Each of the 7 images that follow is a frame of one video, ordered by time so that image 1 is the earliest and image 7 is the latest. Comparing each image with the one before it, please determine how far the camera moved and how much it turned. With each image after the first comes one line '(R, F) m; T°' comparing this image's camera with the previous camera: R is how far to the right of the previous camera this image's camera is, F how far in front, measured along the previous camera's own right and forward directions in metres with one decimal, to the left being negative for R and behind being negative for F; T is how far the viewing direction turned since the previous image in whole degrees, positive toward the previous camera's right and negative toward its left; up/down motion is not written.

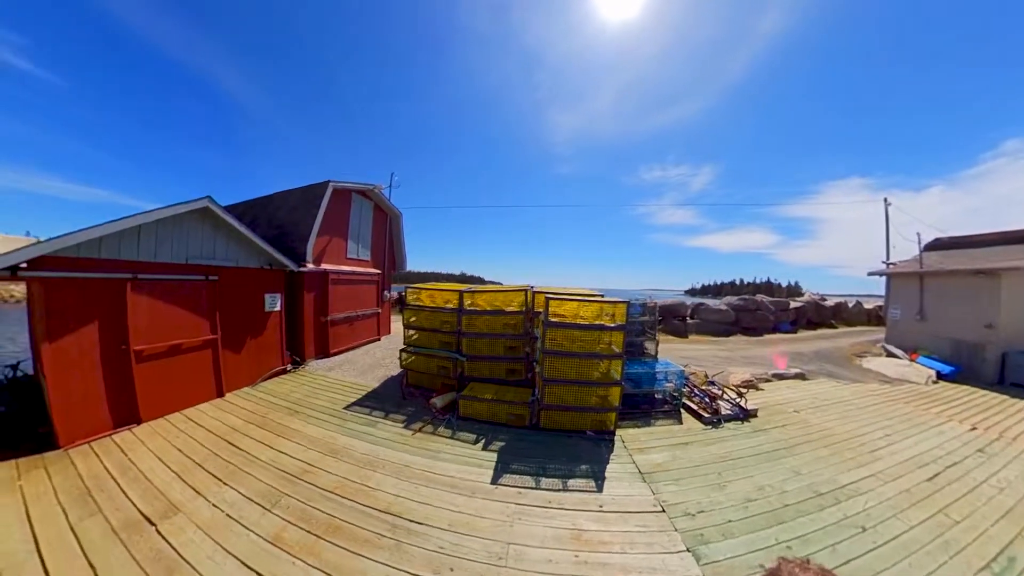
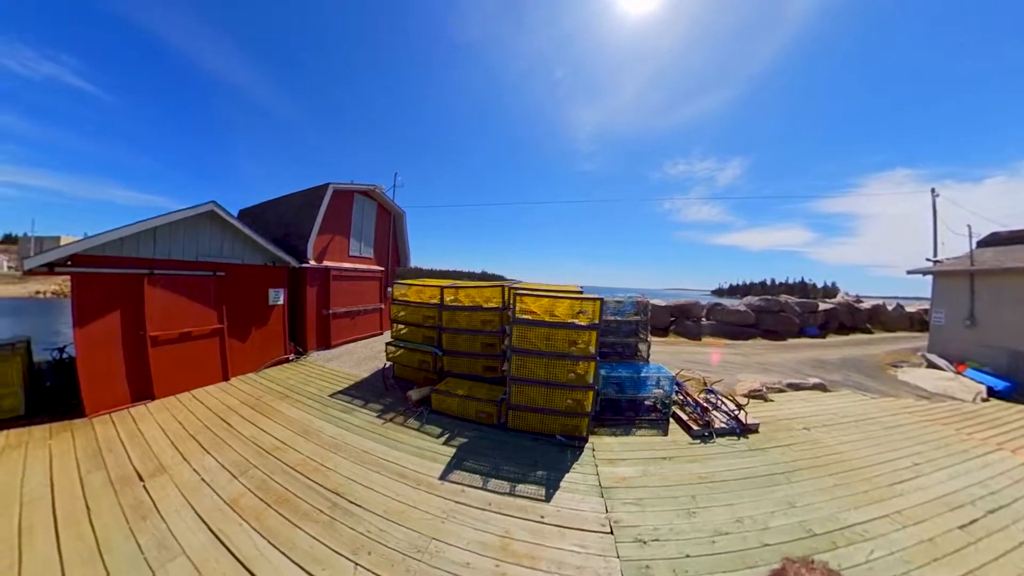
(+0.7, +0.5) m; -4°
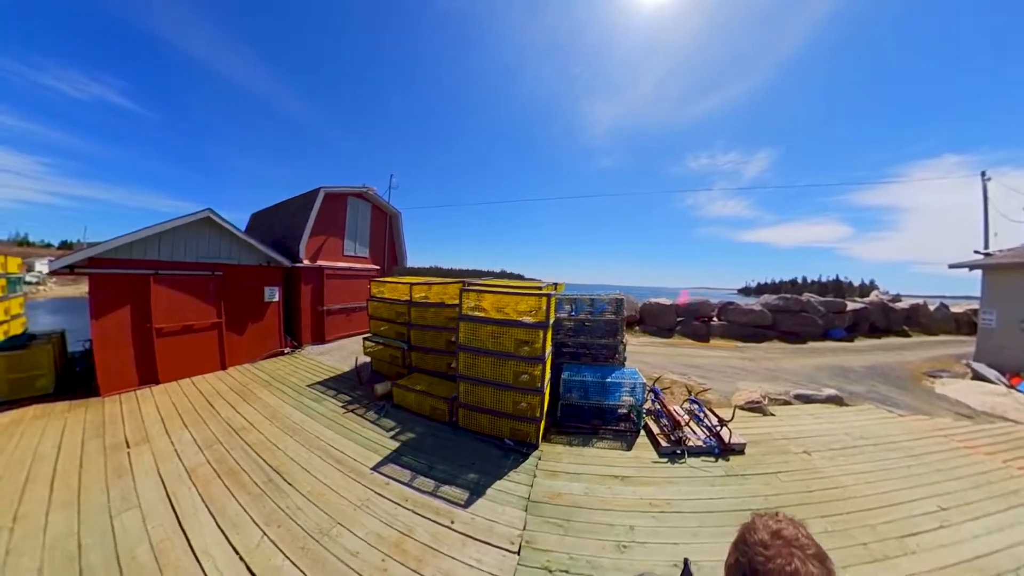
(+0.9, +0.6) m; -4°
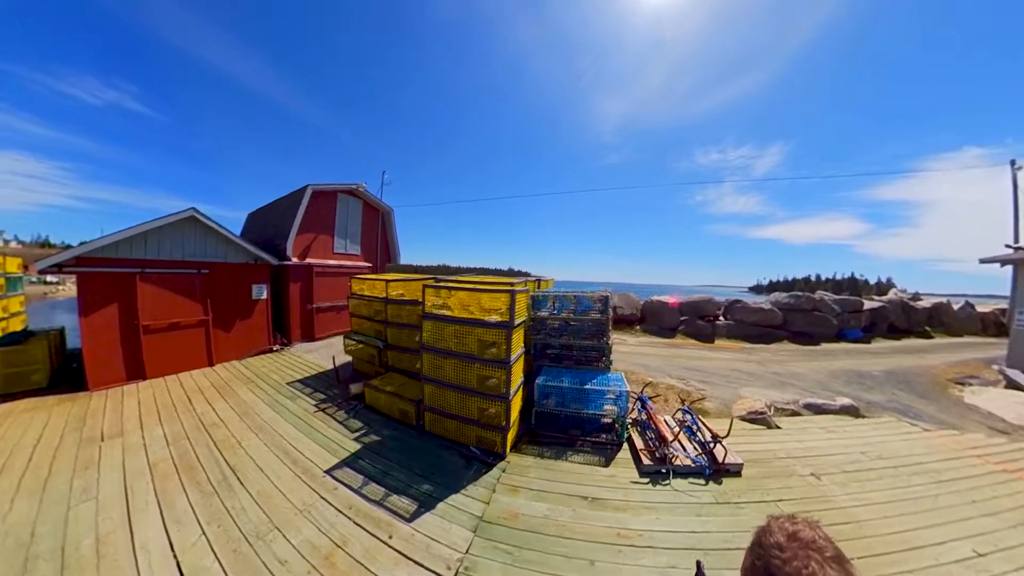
(+0.4, +0.4) m; -1°
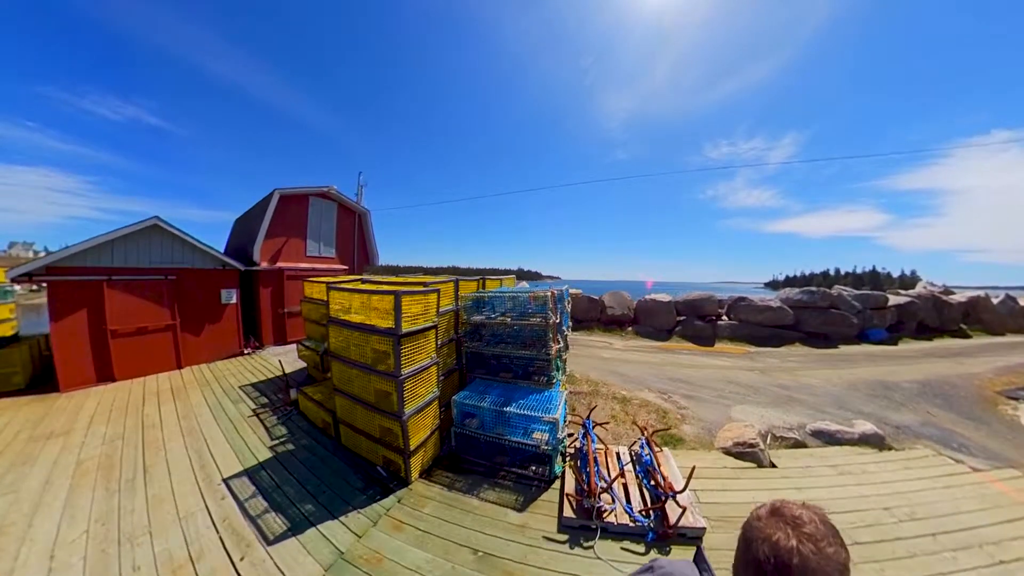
(+0.9, +0.9) m; -2°
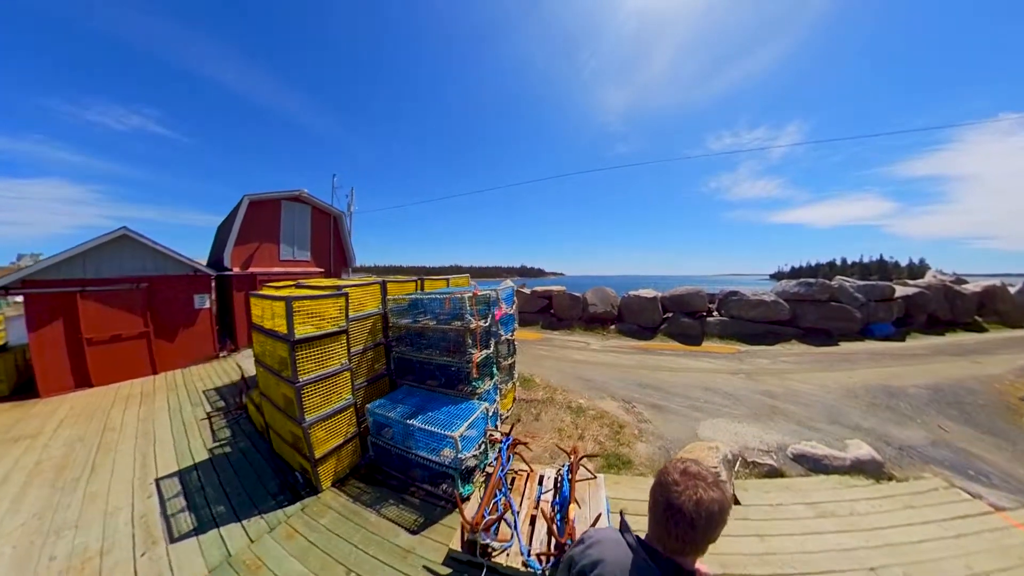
(+0.8, +0.6) m; -1°
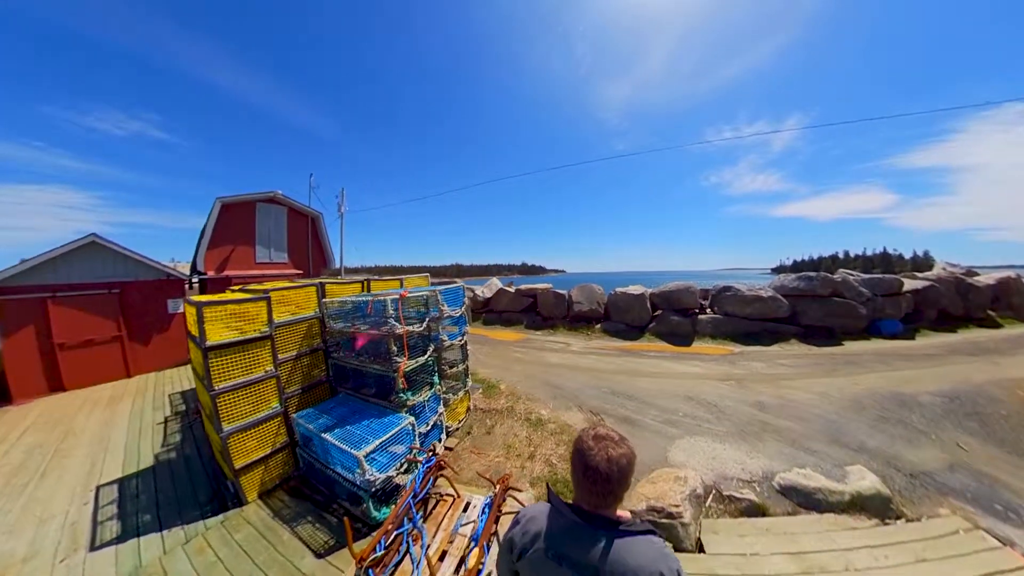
(+0.6, +0.5) m; -1°
